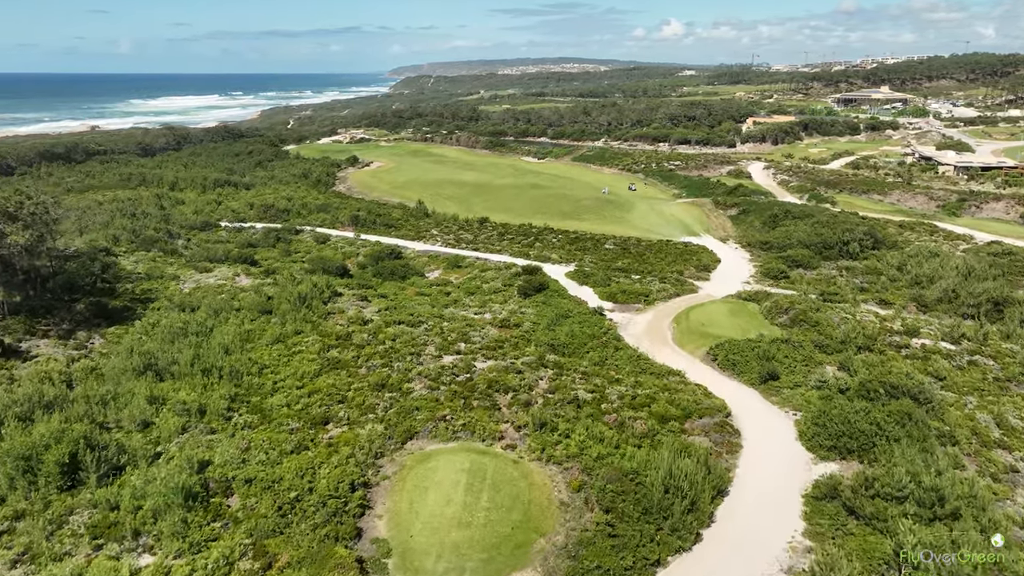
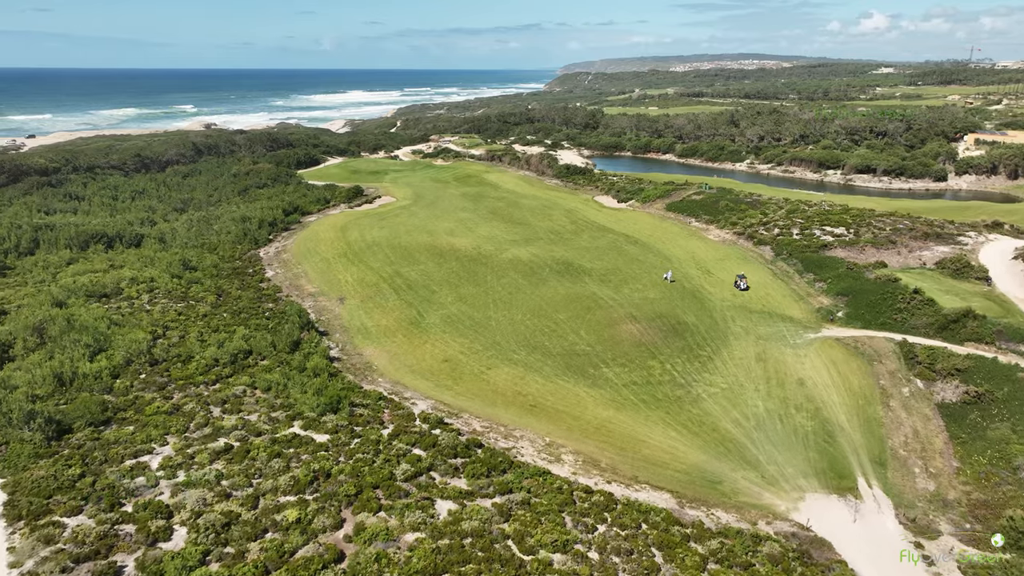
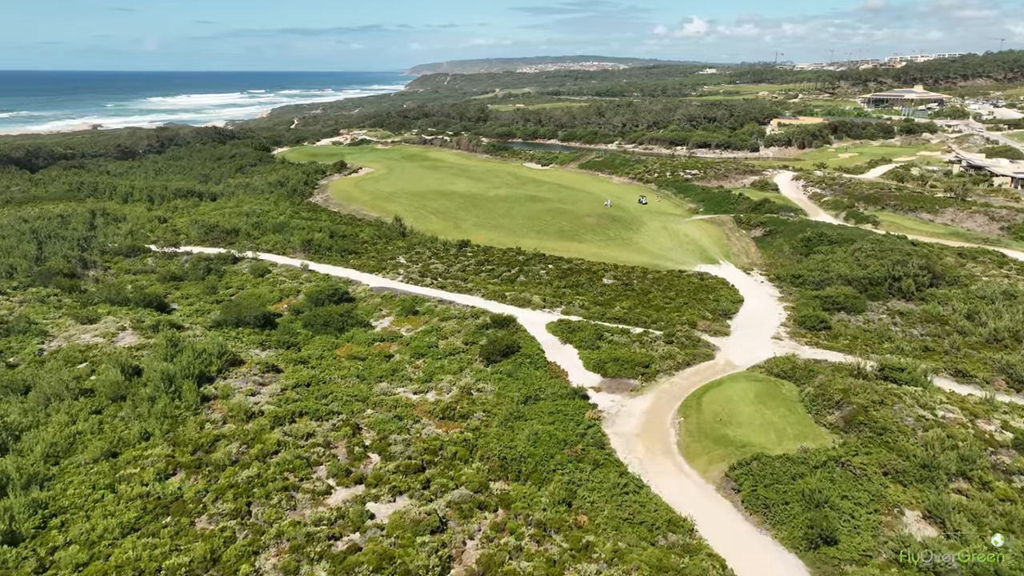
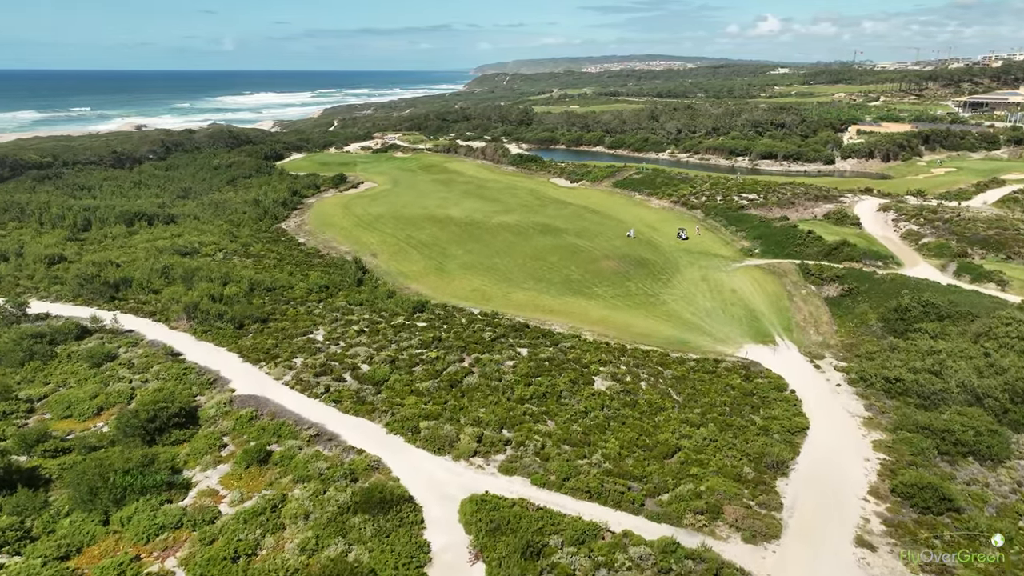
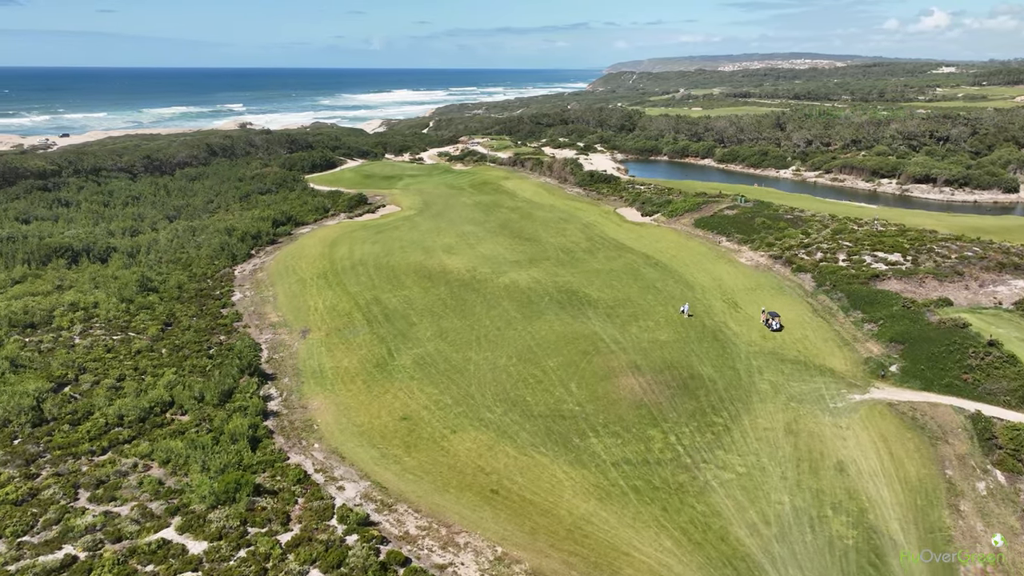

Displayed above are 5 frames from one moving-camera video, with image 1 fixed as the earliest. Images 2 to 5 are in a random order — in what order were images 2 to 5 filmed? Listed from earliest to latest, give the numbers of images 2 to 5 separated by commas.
3, 4, 2, 5
